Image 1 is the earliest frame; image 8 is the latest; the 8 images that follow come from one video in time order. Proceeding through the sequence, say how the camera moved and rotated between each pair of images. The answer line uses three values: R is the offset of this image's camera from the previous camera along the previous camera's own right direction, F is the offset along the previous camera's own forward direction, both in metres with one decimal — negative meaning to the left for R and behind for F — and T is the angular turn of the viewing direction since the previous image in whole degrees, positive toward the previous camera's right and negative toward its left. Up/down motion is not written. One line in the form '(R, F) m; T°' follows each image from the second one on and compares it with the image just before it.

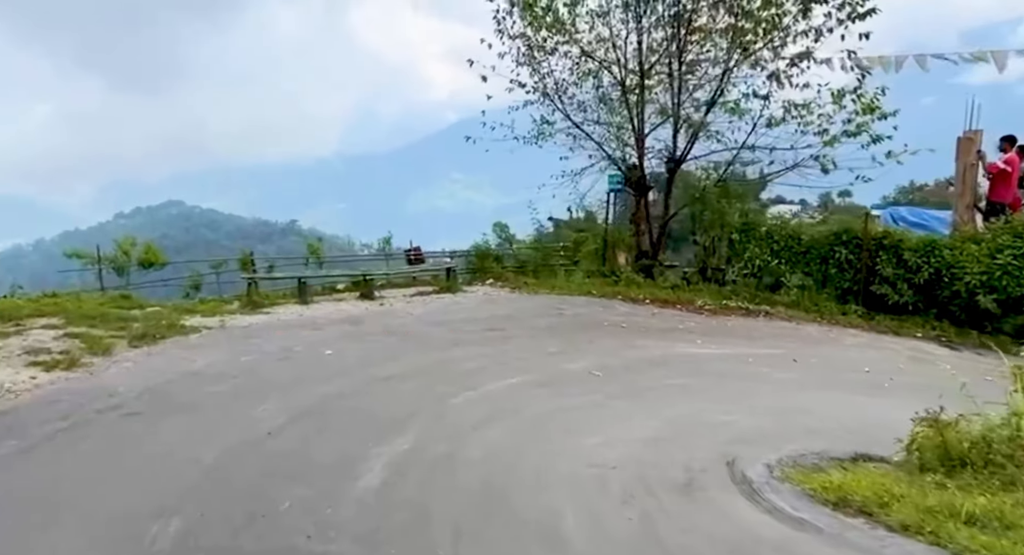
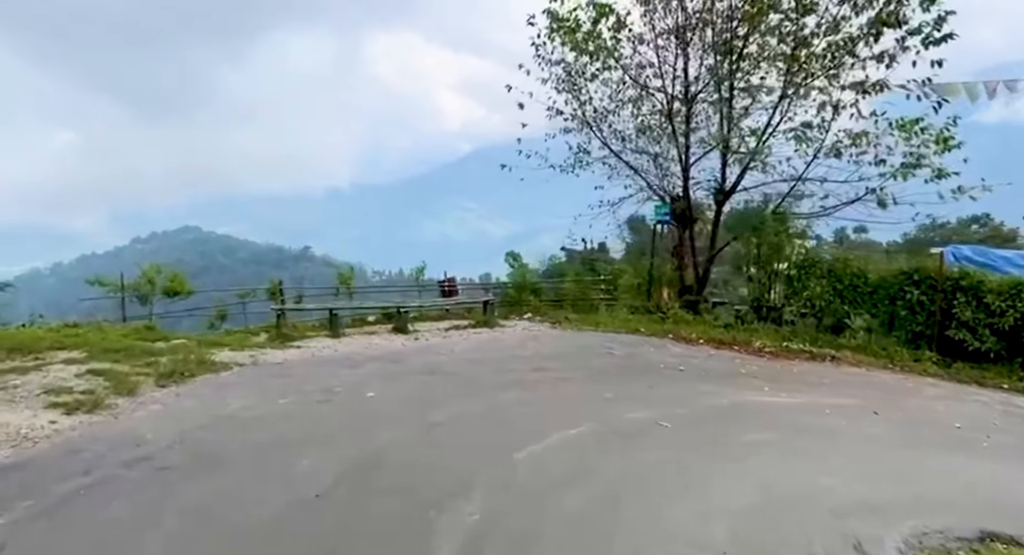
(-0.5, +0.6) m; -1°
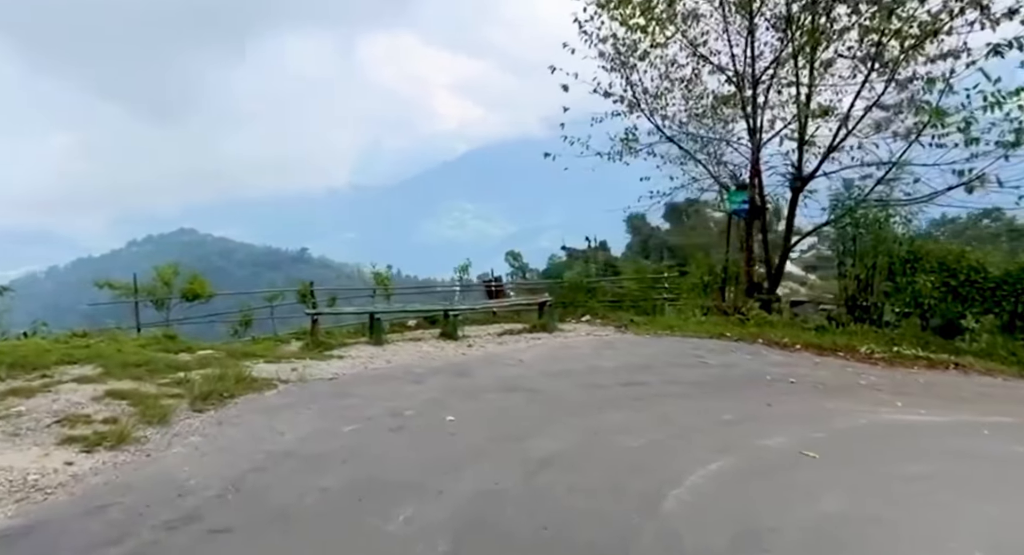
(-0.9, +1.3) m; 0°
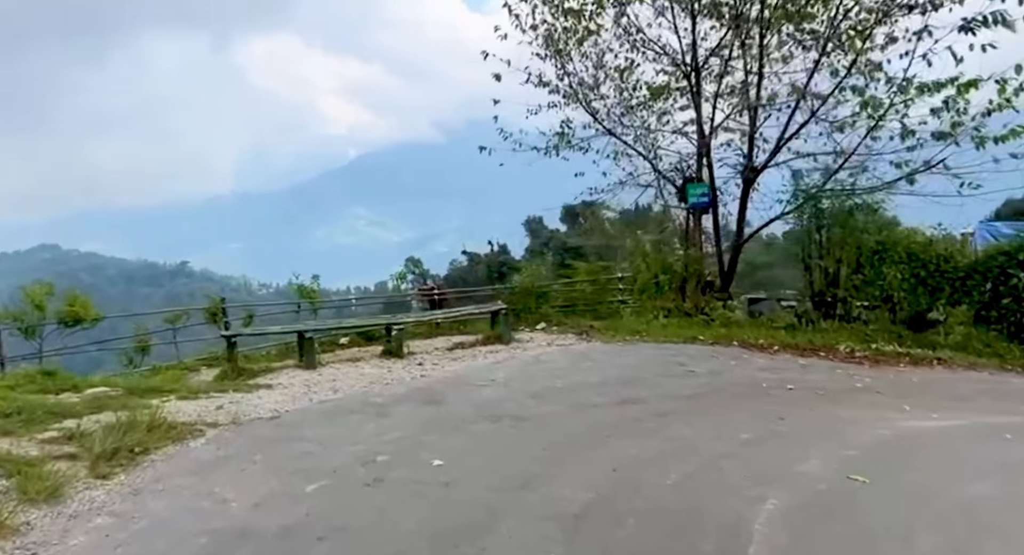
(-0.6, +1.1) m; +8°
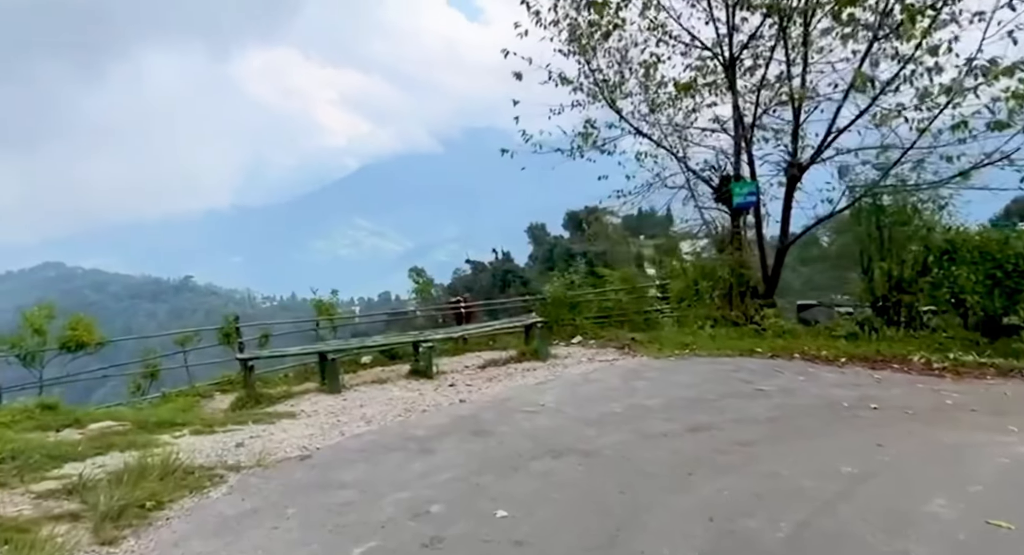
(-0.4, +0.7) m; 0°
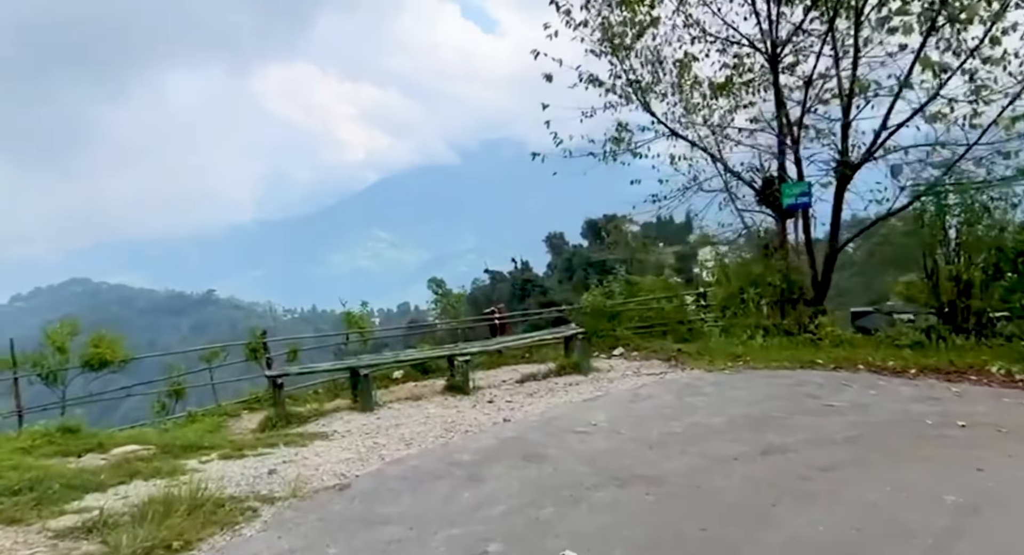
(-0.2, +0.5) m; -1°
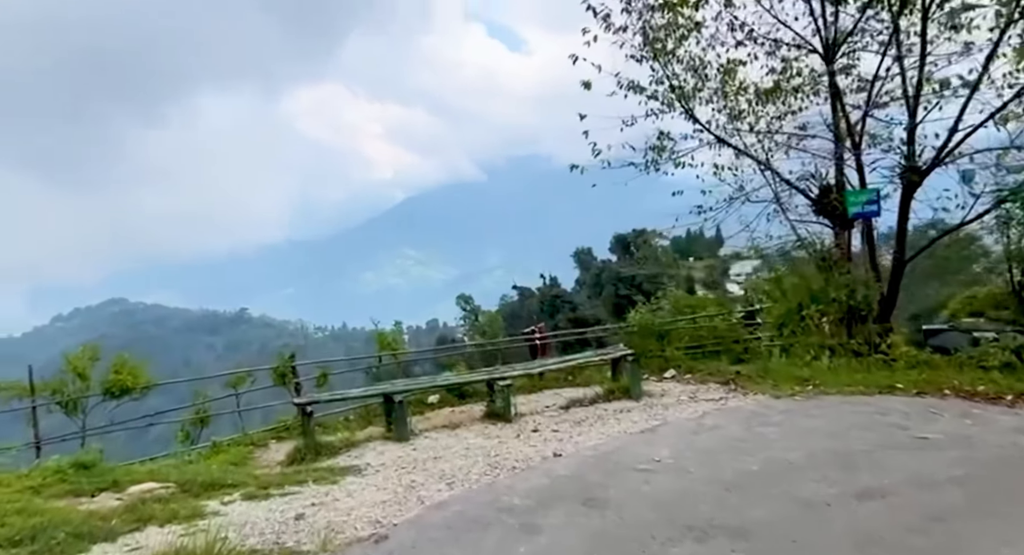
(-0.2, +0.6) m; -2°
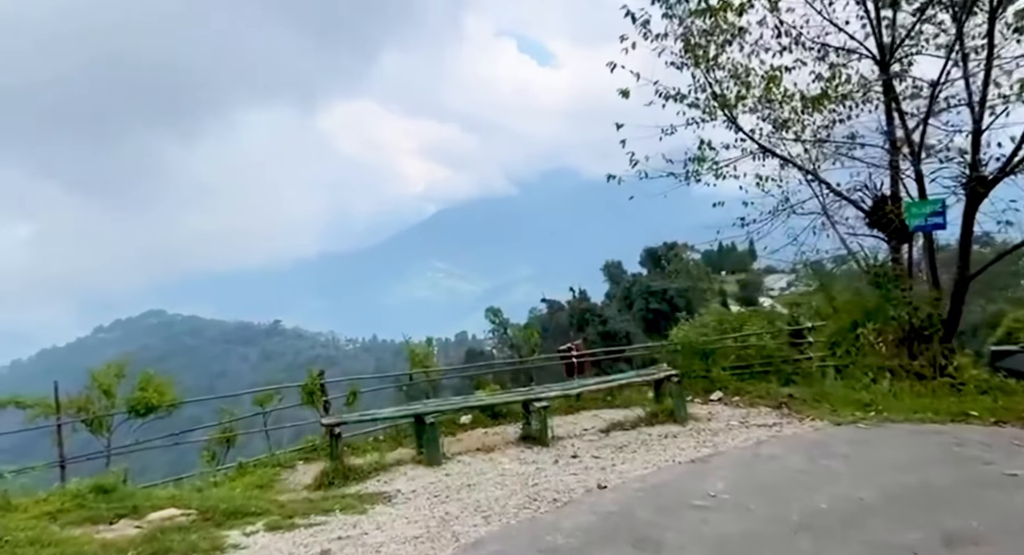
(-0.1, +0.4) m; -2°
